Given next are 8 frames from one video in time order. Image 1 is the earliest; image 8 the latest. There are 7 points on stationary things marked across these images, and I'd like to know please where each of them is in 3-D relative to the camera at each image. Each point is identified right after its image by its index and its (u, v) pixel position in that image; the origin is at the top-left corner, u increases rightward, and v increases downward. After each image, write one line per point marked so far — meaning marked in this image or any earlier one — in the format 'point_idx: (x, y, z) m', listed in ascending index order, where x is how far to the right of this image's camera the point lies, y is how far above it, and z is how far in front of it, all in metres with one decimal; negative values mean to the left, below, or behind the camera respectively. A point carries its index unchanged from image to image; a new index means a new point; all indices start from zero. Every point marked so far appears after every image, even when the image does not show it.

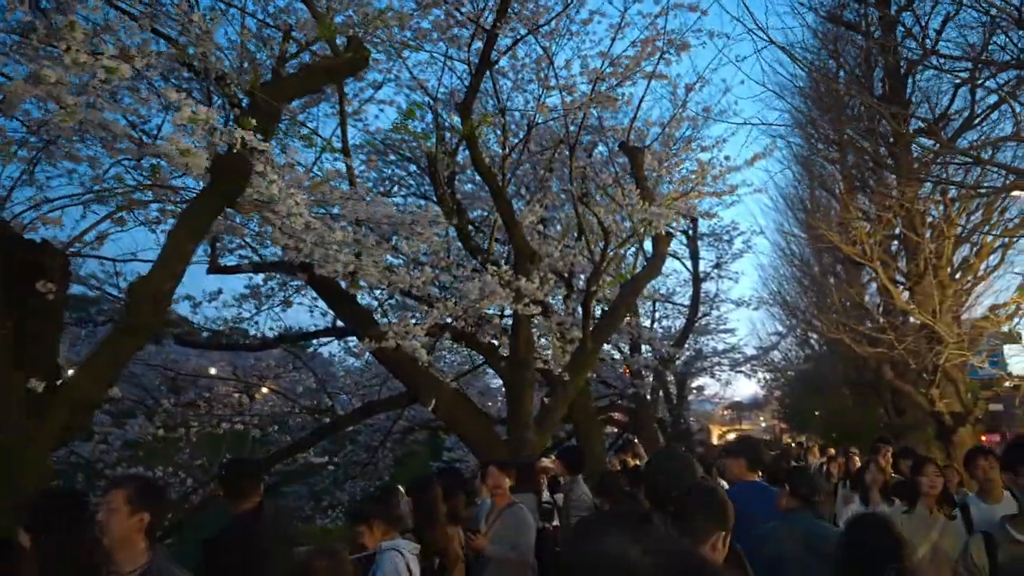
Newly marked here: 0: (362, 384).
0: (-1.7, -1.0, +12.3) m
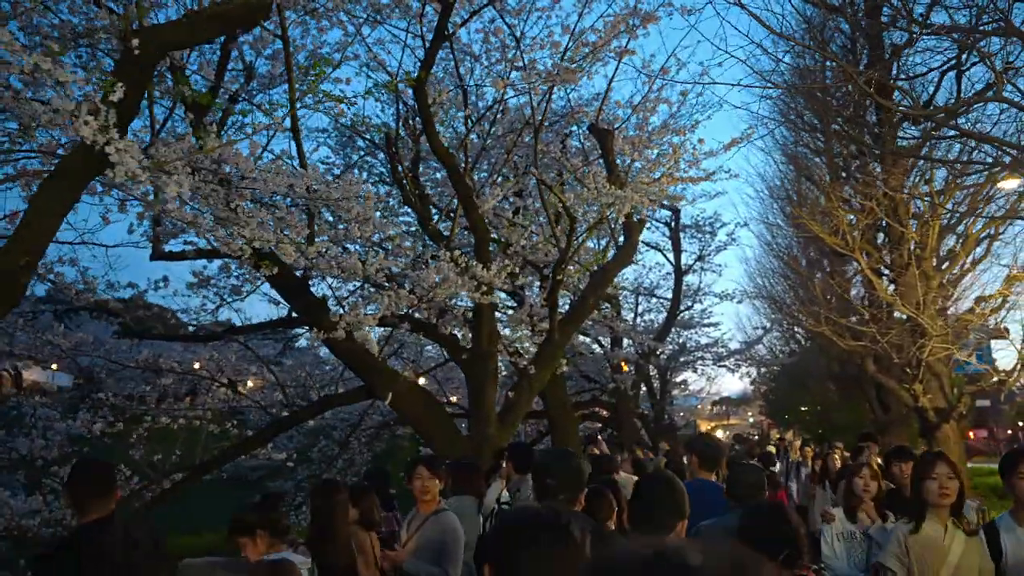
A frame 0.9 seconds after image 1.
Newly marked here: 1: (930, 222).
0: (-2.1, -0.9, +11.8) m
1: (+4.7, +0.8, +12.7) m
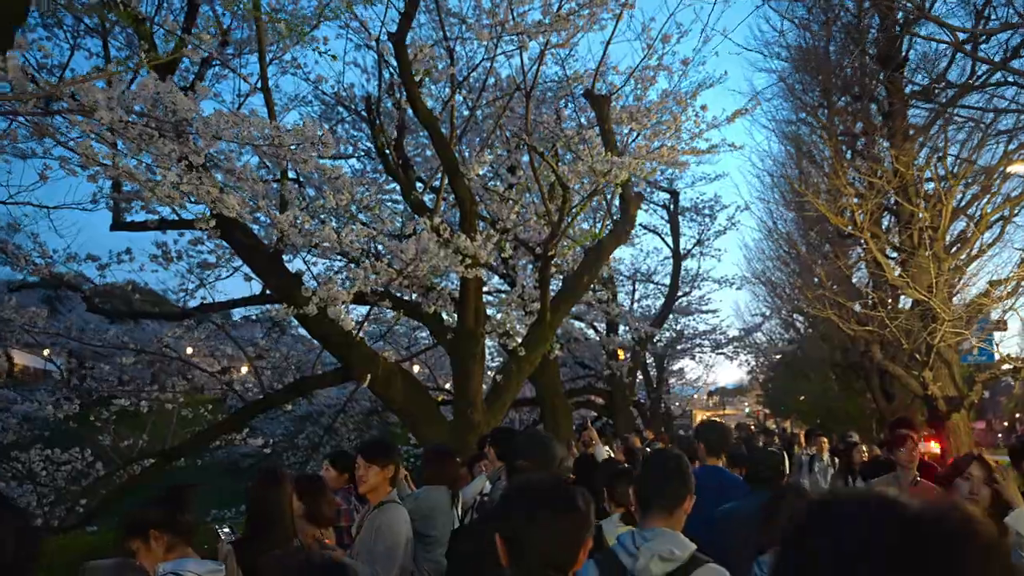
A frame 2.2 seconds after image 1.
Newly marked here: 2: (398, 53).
0: (-2.2, -0.7, +11.2) m
1: (+4.6, +0.9, +12.1) m
2: (-0.8, +1.7, +7.8) m
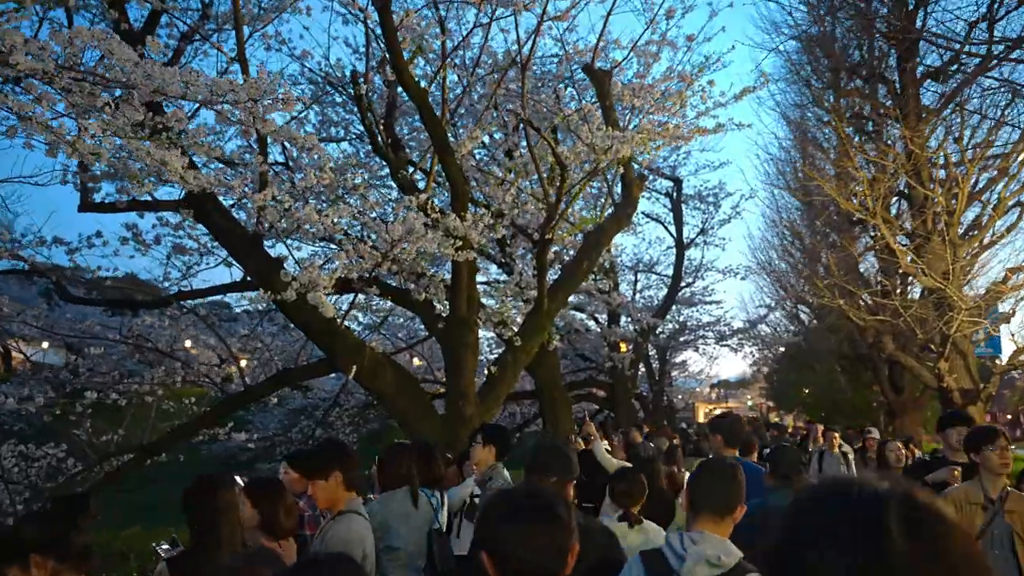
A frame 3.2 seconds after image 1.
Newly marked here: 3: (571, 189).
0: (-2.2, -0.6, +10.8) m
1: (+4.6, +1.1, +11.6) m
2: (-0.8, +1.7, +7.3) m
3: (+0.4, +0.7, +8.5) m
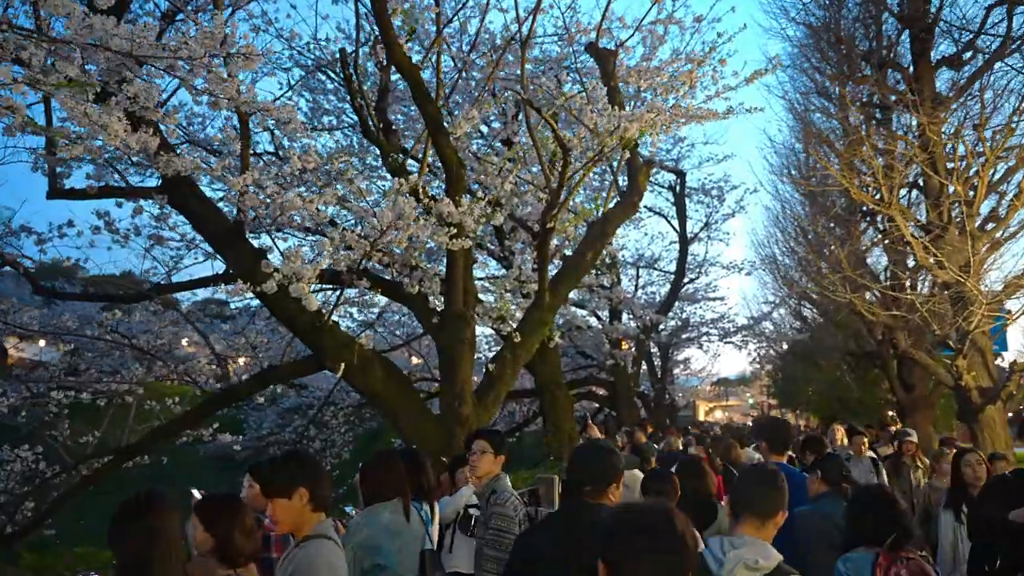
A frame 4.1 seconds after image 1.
0: (-2.2, -0.5, +10.3) m
1: (+4.6, +1.1, +11.2) m
2: (-0.8, +1.8, +6.9) m
3: (+0.4, +0.8, +8.0) m
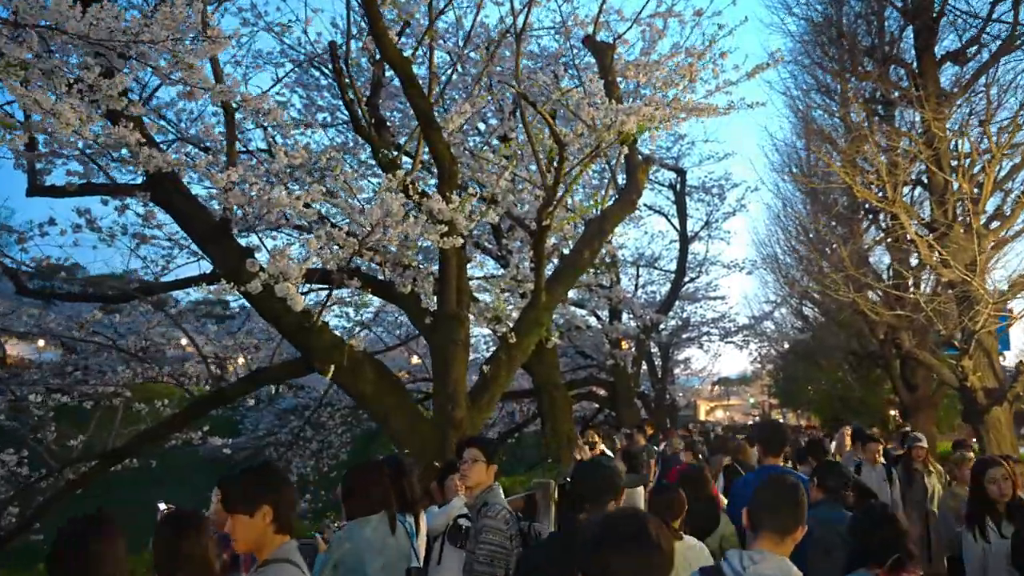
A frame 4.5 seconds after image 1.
0: (-2.2, -0.5, +10.1) m
1: (+4.5, +1.1, +10.9) m
2: (-0.9, +1.8, +6.7) m
3: (+0.4, +0.8, +7.8) m
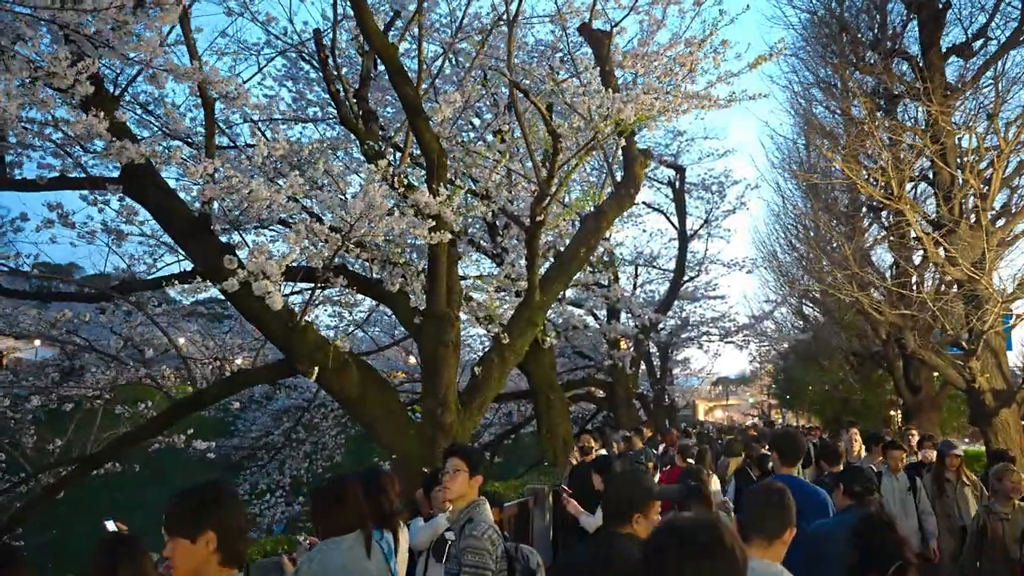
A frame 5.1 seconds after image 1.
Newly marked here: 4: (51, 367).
0: (-2.3, -0.5, +9.8) m
1: (+4.5, +1.2, +10.7) m
2: (-0.9, +1.8, +6.4) m
3: (+0.4, +0.8, +7.5) m
4: (-3.5, -0.6, +8.7) m
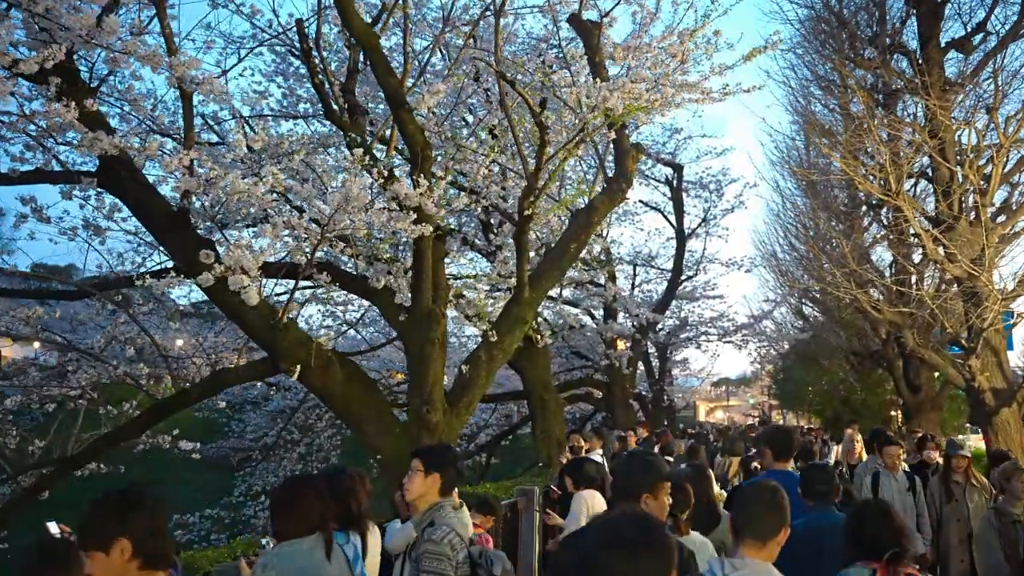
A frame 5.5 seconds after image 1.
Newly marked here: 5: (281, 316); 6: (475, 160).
0: (-2.3, -0.5, +9.6) m
1: (+4.4, +1.2, +10.5) m
2: (-1.0, +1.8, +6.2) m
3: (+0.3, +0.8, +7.3) m
4: (-3.6, -0.6, +8.5) m
5: (-1.3, -0.2, +6.5) m
6: (-0.3, +1.0, +8.5) m
